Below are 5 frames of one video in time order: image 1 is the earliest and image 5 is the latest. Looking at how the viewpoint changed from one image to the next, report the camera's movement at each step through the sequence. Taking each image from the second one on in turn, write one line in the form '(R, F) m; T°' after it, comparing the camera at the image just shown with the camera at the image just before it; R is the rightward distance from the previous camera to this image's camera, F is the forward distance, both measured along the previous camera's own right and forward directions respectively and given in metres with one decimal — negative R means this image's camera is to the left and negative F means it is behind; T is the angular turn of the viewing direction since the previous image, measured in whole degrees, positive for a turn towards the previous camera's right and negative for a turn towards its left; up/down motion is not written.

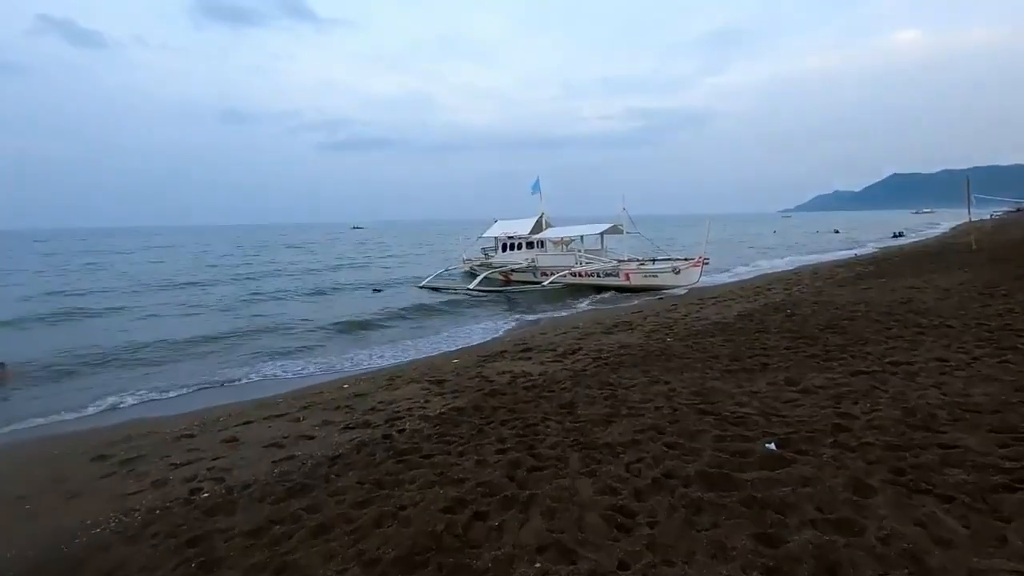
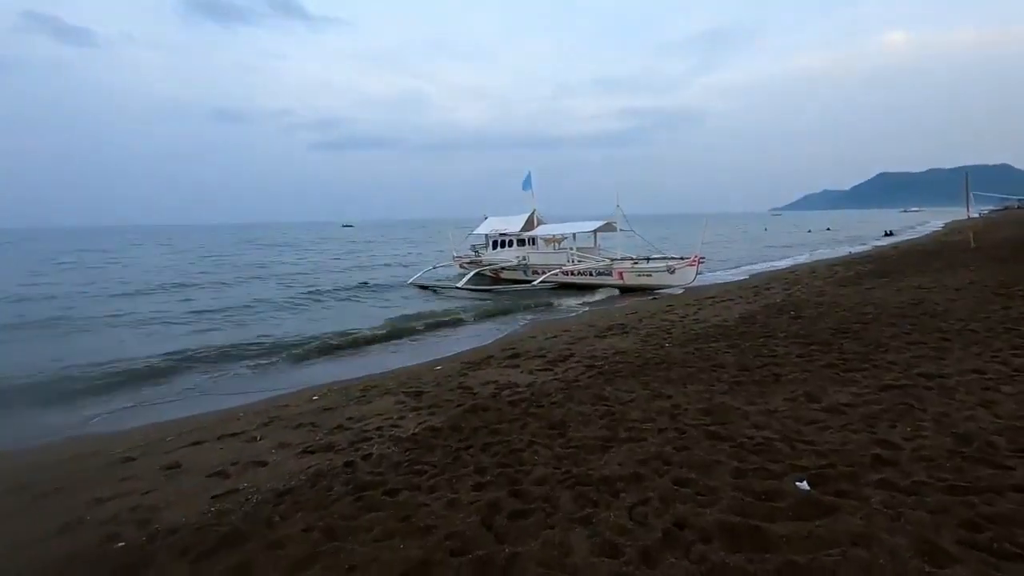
(+0.1, +0.8) m; +1°
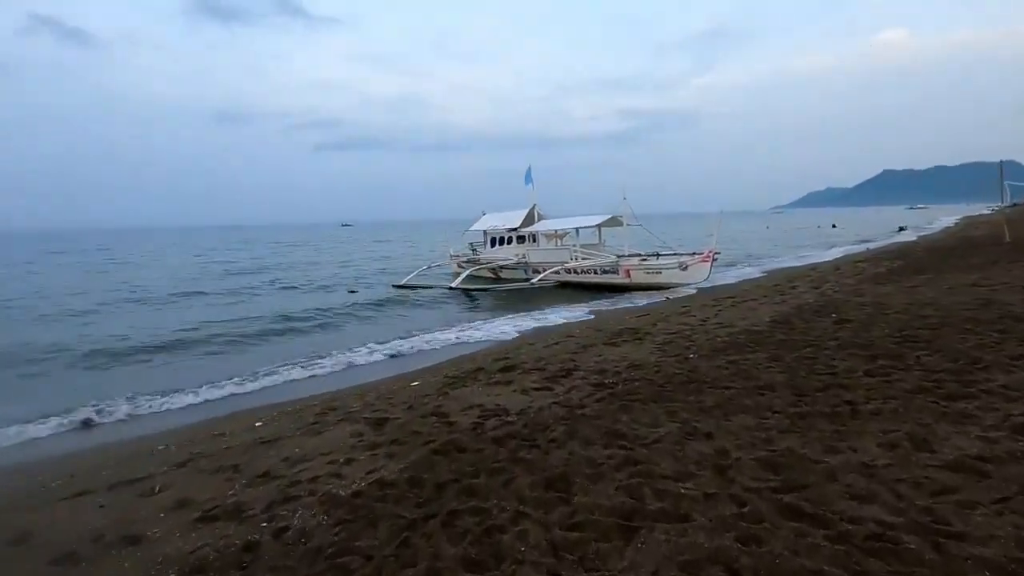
(+0.2, +1.6) m; 0°
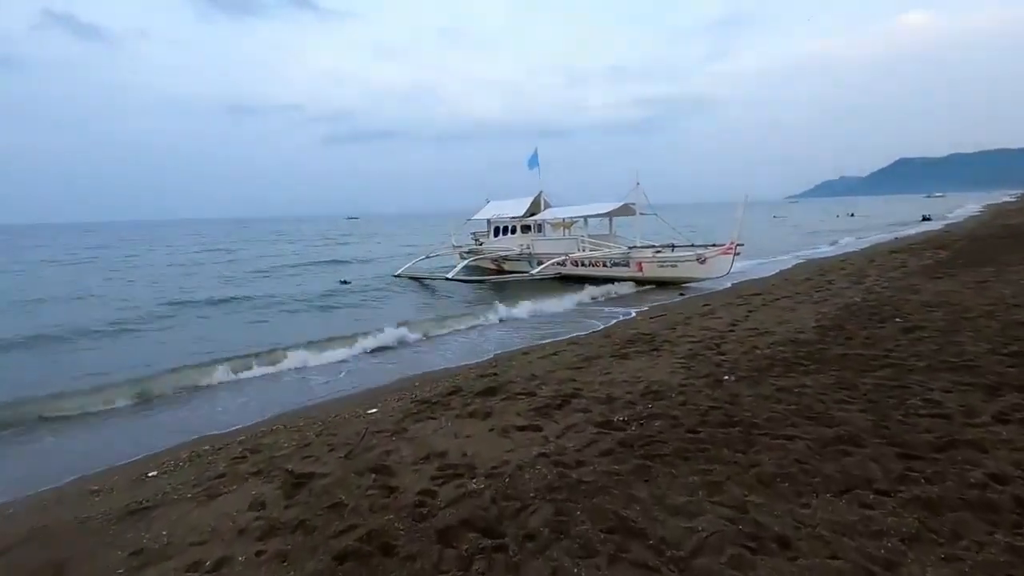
(+0.3, +1.7) m; -1°
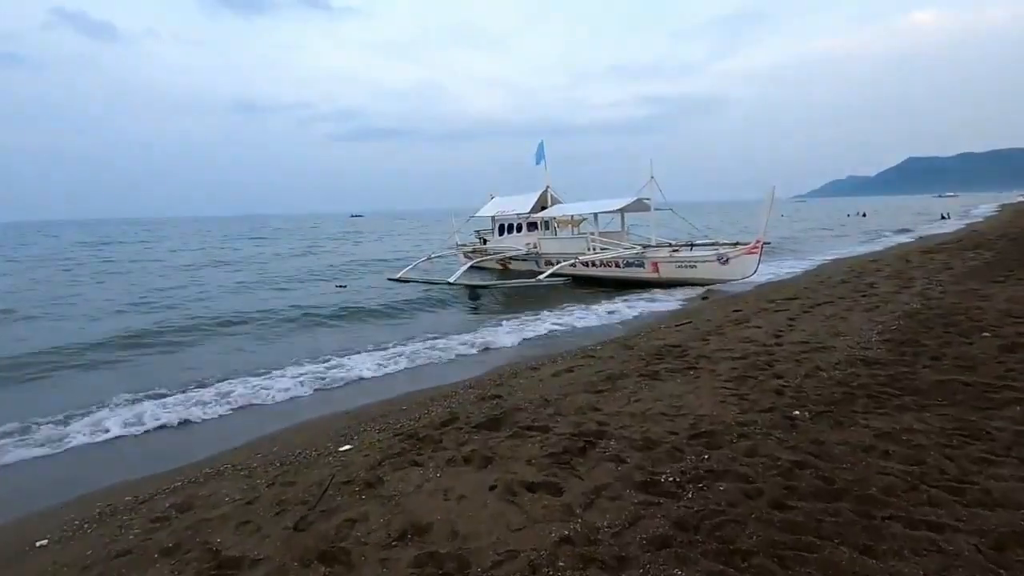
(0.0, +1.3) m; 0°
